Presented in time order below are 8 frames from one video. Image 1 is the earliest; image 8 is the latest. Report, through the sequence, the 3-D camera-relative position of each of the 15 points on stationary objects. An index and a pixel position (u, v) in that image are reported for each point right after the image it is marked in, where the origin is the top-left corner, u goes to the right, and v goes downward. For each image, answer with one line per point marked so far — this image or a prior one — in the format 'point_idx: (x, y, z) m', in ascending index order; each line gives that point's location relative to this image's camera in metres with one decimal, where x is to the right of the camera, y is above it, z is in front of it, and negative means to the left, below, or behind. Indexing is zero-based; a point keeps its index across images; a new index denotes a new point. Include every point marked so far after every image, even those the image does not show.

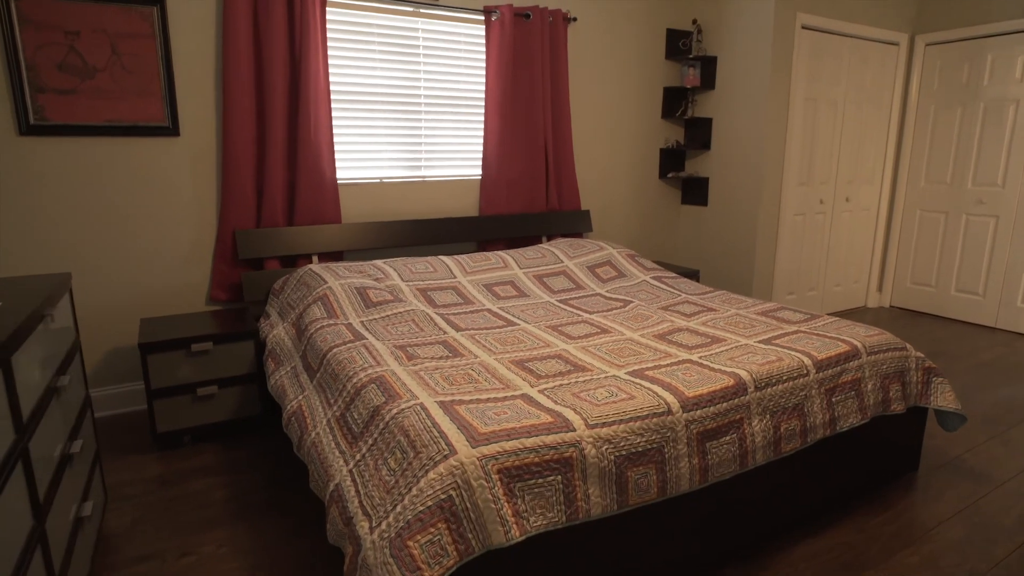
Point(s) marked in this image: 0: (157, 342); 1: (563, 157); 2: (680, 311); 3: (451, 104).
0: (-1.4, -0.2, +2.4) m
1: (+0.3, +0.8, +3.7) m
2: (+0.7, -0.1, +2.5) m
3: (-0.4, +1.1, +3.5) m
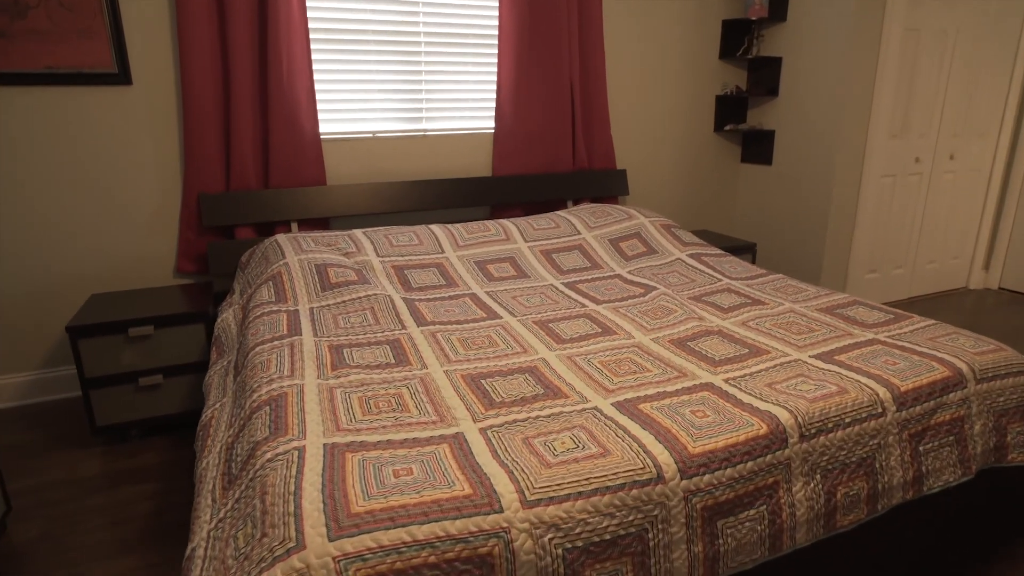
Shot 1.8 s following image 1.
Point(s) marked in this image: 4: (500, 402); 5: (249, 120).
0: (-1.4, -0.1, +2.0) m
1: (+0.4, +0.9, +3.1) m
2: (+0.7, 0.0, +1.9) m
3: (-0.3, +1.2, +2.9) m
4: (0.0, -0.2, +1.3) m
5: (-1.1, +0.7, +2.5) m
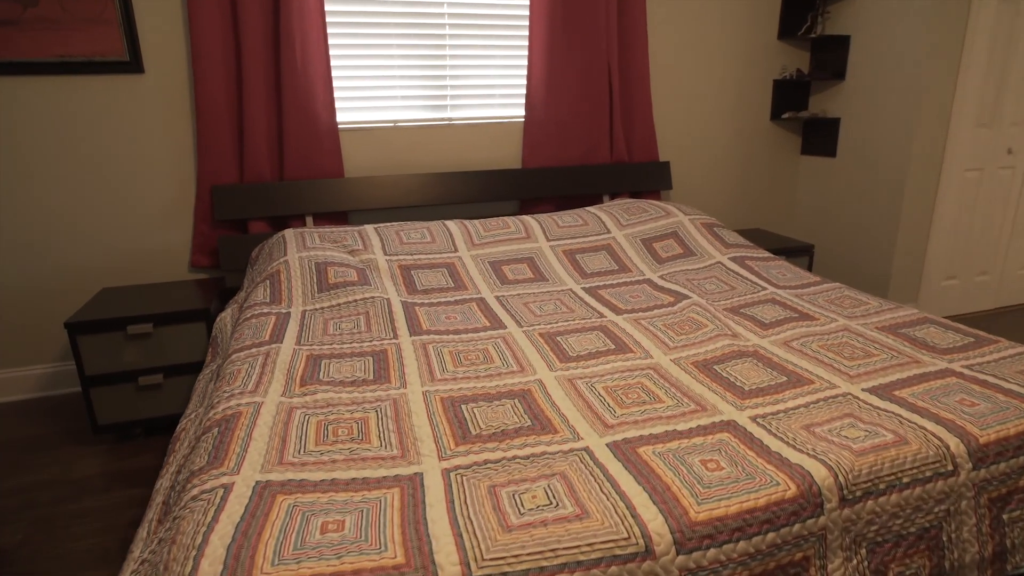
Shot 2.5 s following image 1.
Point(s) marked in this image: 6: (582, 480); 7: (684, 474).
0: (-1.4, -0.1, +2.0) m
1: (+0.6, +0.9, +2.9) m
2: (+0.7, -0.1, +1.7) m
3: (-0.1, +1.2, +2.7) m
4: (-0.1, -0.3, +1.1) m
5: (-1.0, +0.7, +2.4) m
6: (+0.1, -0.3, +1.0) m
7: (+0.3, -0.3, +1.0) m
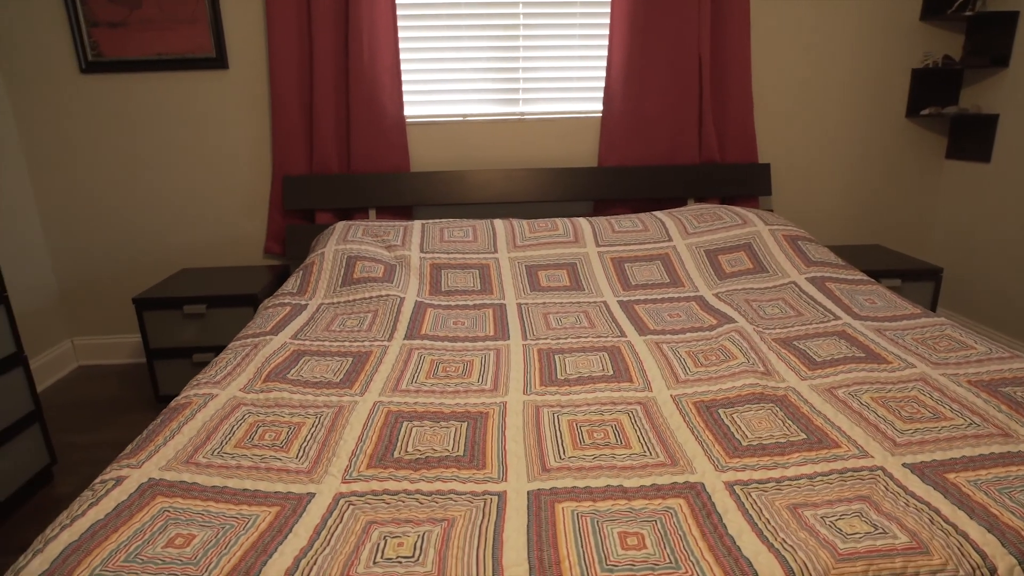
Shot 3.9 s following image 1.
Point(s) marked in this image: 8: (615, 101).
0: (-1.3, 0.0, +2.1) m
1: (+0.9, +0.9, +2.5) m
2: (+0.7, -0.1, +1.4) m
3: (+0.2, +1.2, +2.6) m
4: (-0.2, -0.3, +1.0) m
5: (-0.7, +0.8, +2.5) m
6: (-0.1, -0.3, +0.8) m
7: (+0.1, -0.3, +0.8) m
8: (+0.4, +0.8, +2.6) m
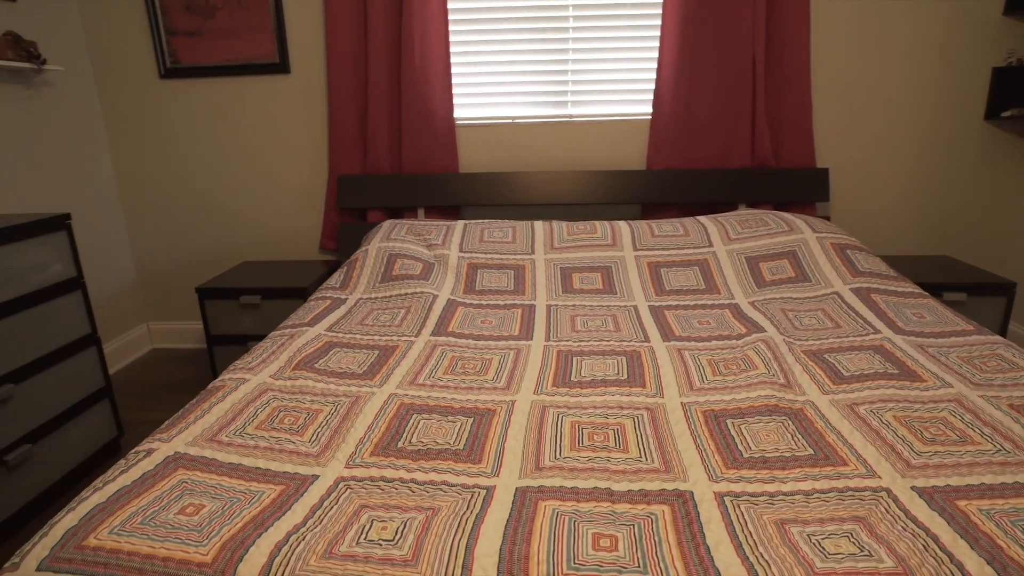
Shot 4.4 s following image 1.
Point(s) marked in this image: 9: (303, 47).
0: (-1.1, 0.0, +2.3) m
1: (+1.1, +0.8, +2.5) m
2: (+0.7, -0.2, +1.3) m
3: (+0.4, +1.1, +2.6) m
4: (-0.2, -0.3, +1.0) m
5: (-0.5, +0.8, +2.6) m
6: (-0.1, -0.3, +0.8) m
7: (+0.1, -0.3, +0.8) m
8: (+0.6, +0.8, +2.5) m
9: (-0.9, +1.0, +2.6) m
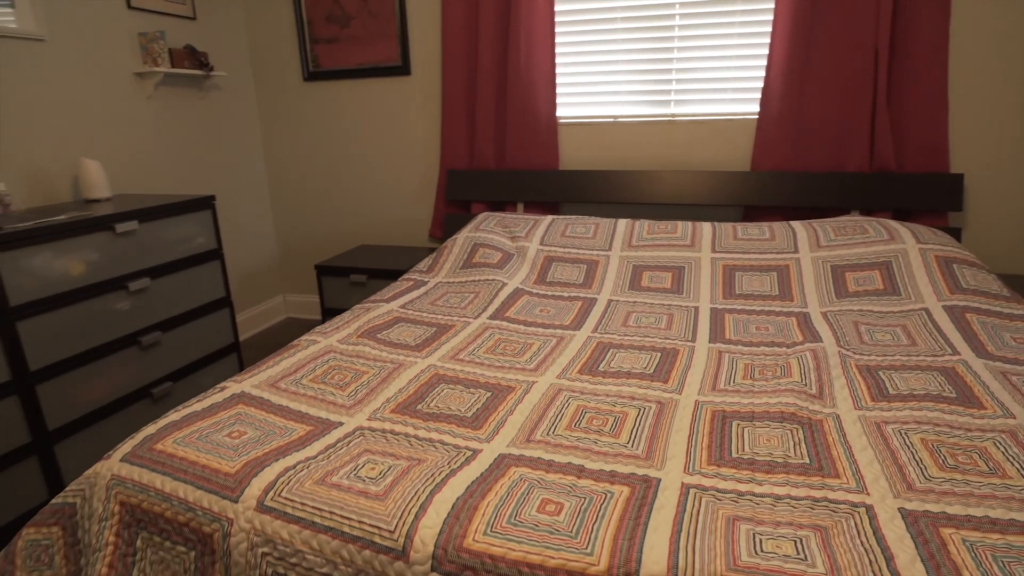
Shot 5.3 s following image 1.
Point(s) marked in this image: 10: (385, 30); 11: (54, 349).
0: (-0.8, +0.1, +2.6) m
1: (+1.5, +0.8, +2.2) m
2: (+0.8, -0.2, +1.2) m
3: (+0.9, +1.1, +2.5) m
4: (-0.2, -0.2, +1.2) m
5: (-0.1, +0.8, +2.7) m
6: (-0.1, -0.3, +0.9) m
7: (0.0, -0.3, +0.9) m
8: (+1.1, +0.7, +2.4) m
9: (-0.4, +1.1, +2.8) m
10: (-0.6, +1.2, +2.8) m
11: (-1.3, -0.2, +1.7) m
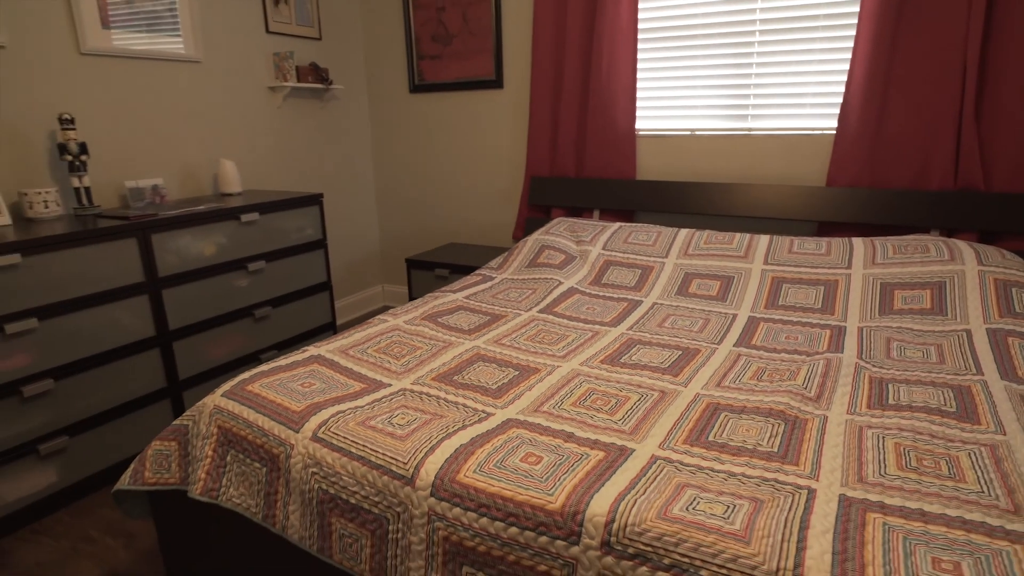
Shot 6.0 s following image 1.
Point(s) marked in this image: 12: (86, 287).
0: (-0.5, +0.1, +2.9) m
1: (+1.8, +0.7, +2.1) m
2: (+0.8, -0.2, +1.3) m
3: (+1.2, +1.1, +2.5) m
4: (-0.1, -0.2, +1.4) m
5: (+0.3, +0.8, +2.9) m
6: (-0.1, -0.3, +1.2) m
7: (0.0, -0.3, +1.0) m
8: (+1.4, +0.7, +2.4) m
9: (0.0, +1.1, +3.1) m
10: (-0.2, +1.2, +3.1) m
11: (-1.1, -0.1, +2.1) m
12: (-1.3, 0.0, +1.8) m
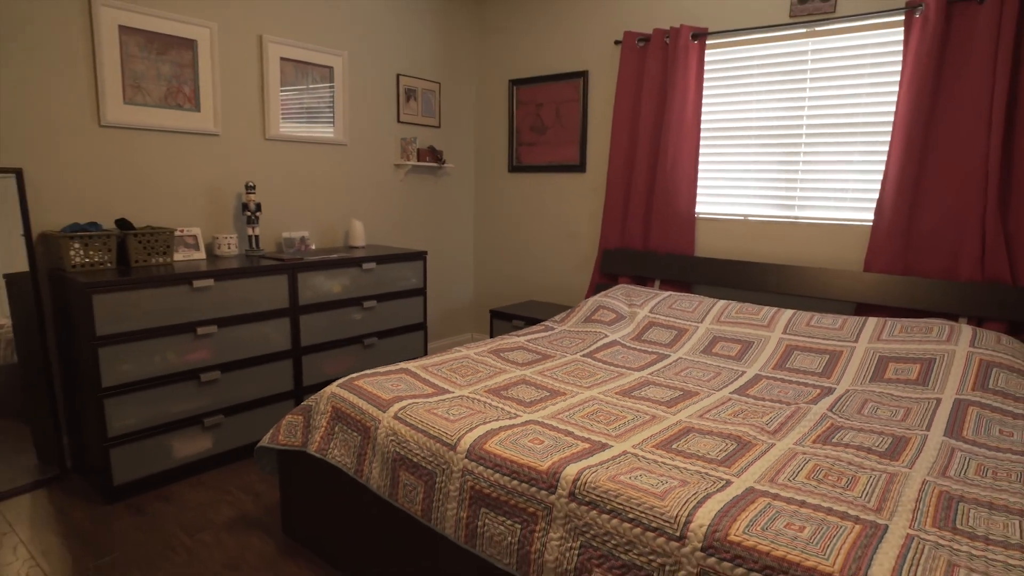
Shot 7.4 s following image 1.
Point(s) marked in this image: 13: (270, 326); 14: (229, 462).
0: (-0.1, -0.1, +3.4) m
1: (+2.0, +0.3, +2.3) m
2: (+0.9, -0.4, +1.6) m
3: (+1.6, +0.7, +2.8) m
4: (0.0, -0.3, +1.9) m
5: (+0.7, +0.5, +3.4) m
6: (-0.1, -0.3, +1.6) m
7: (0.0, -0.4, +1.5) m
8: (+1.7, +0.3, +2.7) m
9: (+0.5, +0.8, +3.6) m
10: (+0.3, +0.9, +3.7) m
11: (-0.9, -0.2, +2.7) m
12: (-1.1, -0.1, +2.5) m
13: (-1.0, -0.2, +2.6) m
14: (-1.2, -0.7, +2.5) m
